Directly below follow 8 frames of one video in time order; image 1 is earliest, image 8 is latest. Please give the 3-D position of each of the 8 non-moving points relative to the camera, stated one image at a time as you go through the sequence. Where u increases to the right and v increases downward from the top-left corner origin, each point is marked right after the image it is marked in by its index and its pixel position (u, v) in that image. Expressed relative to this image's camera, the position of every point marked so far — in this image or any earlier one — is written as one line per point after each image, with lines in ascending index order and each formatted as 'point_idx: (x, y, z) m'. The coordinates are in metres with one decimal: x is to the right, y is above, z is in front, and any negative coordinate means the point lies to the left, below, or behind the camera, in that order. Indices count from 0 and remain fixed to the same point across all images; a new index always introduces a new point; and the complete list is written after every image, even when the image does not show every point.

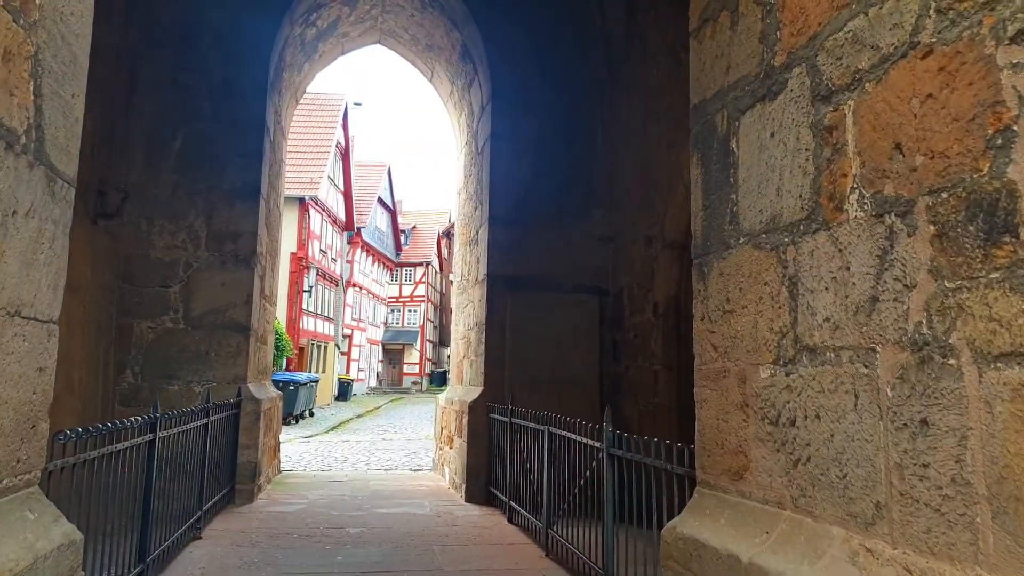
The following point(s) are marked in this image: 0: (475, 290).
0: (-0.3, 0.0, +7.0) m
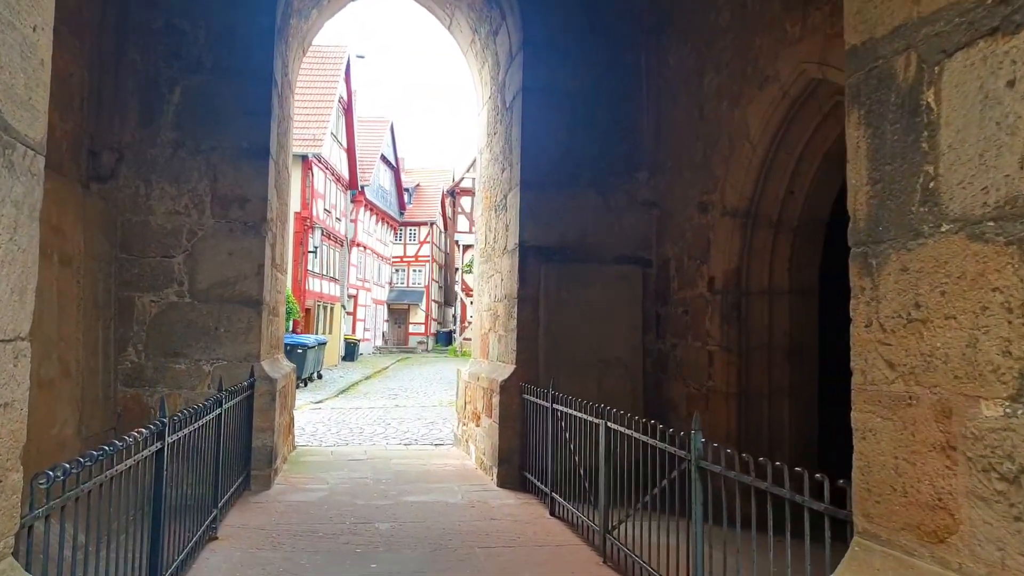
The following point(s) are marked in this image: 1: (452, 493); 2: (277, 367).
0: (-0.1, +0.2, +6.5) m
1: (-0.4, -1.3, +5.4) m
2: (-1.7, -0.6, +6.2) m
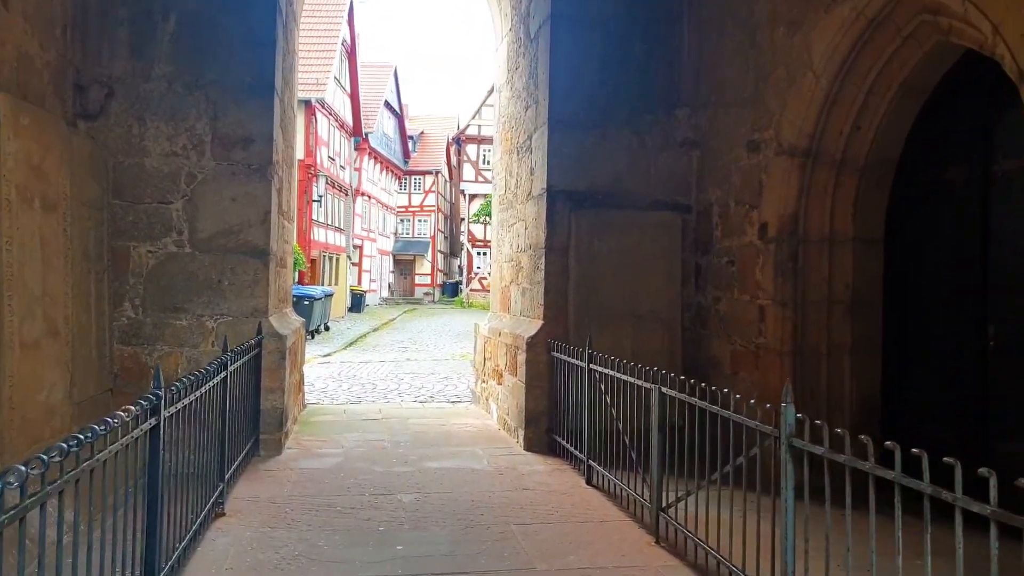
0: (+0.1, +0.6, +6.0) m
1: (-0.2, -1.0, +5.0) m
2: (-1.6, -0.2, +5.7) m
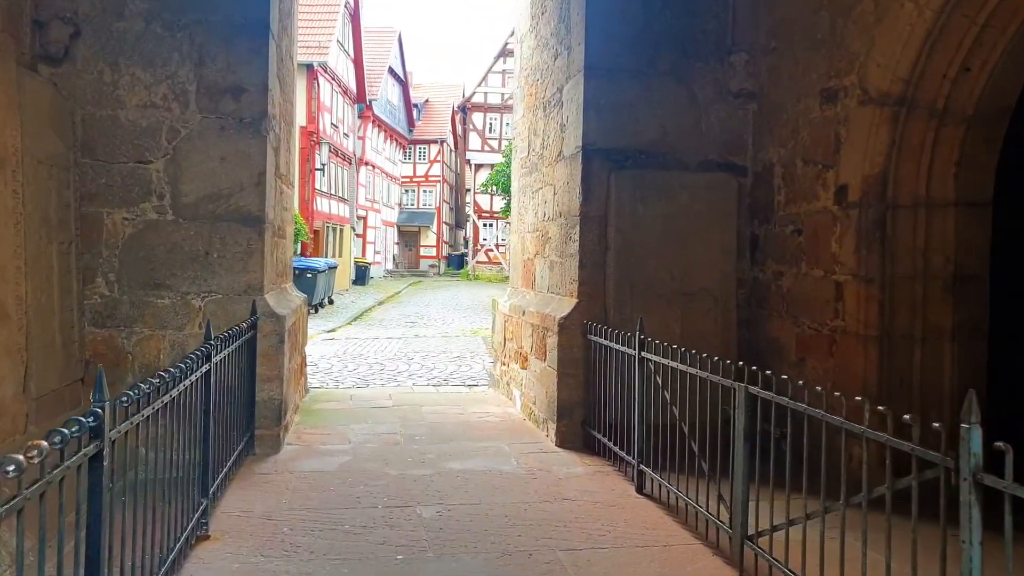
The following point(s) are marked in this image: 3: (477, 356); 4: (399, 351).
0: (+0.3, +0.8, +5.3) m
1: (0.0, -0.9, +4.4) m
2: (-1.4, -0.1, +5.1) m
3: (-0.4, -0.7, +8.9) m
4: (-1.3, -0.7, +9.5) m
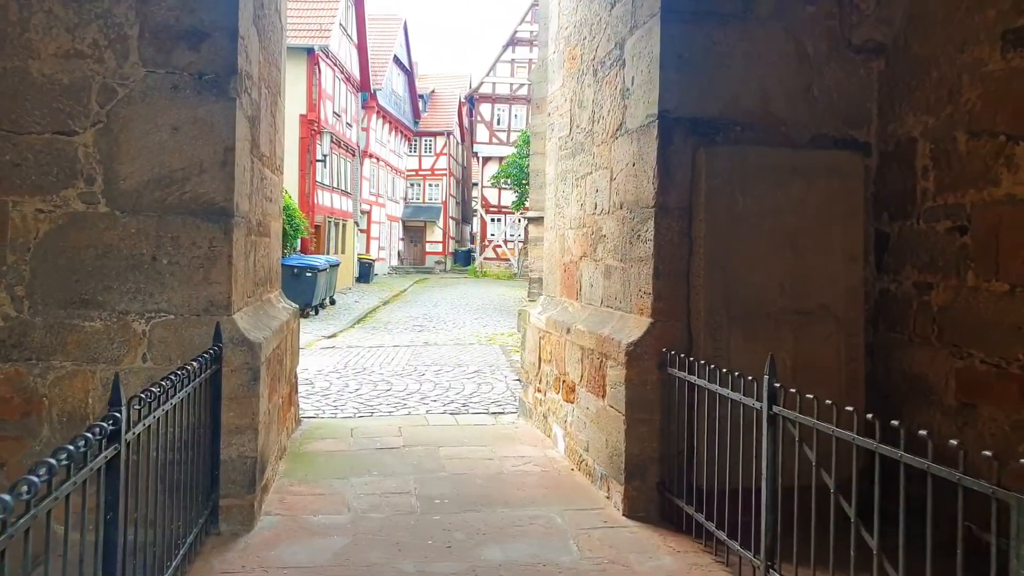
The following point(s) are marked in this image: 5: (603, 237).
0: (+0.5, +0.7, +4.1) m
1: (+0.2, -1.0, +3.2) m
2: (-1.2, -0.1, +3.9) m
3: (-0.1, -0.8, +7.7) m
4: (-1.1, -0.8, +8.4) m
5: (+0.5, +0.3, +4.3) m
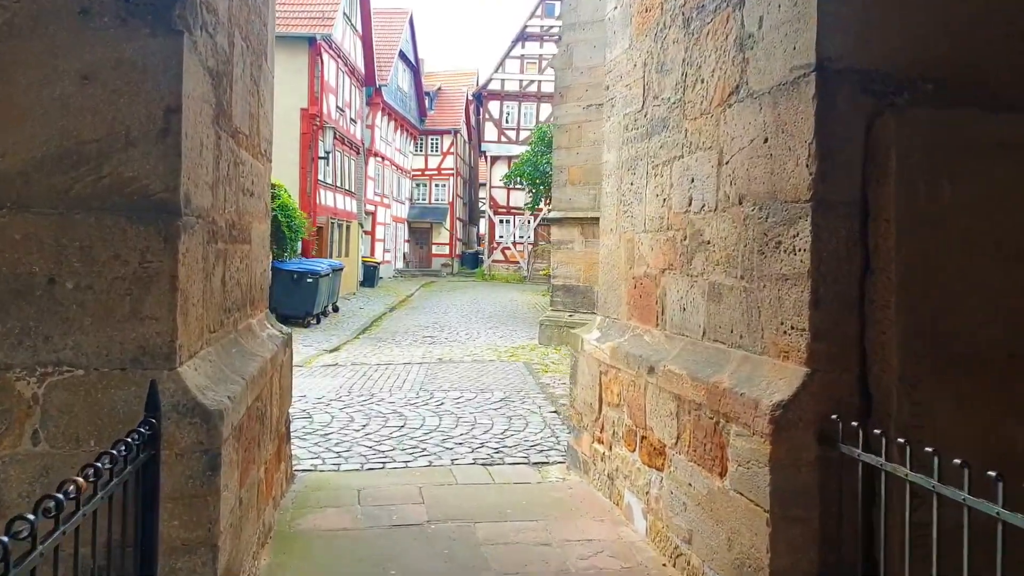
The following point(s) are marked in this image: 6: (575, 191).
0: (+0.8, +0.6, +2.9) m
1: (+0.4, -1.1, +2.0) m
2: (-0.9, -0.2, +2.7) m
3: (+0.1, -0.9, +6.6) m
4: (-0.8, -0.9, +7.2) m
5: (+0.7, +0.2, +3.1) m
6: (+0.8, +1.3, +11.1) m
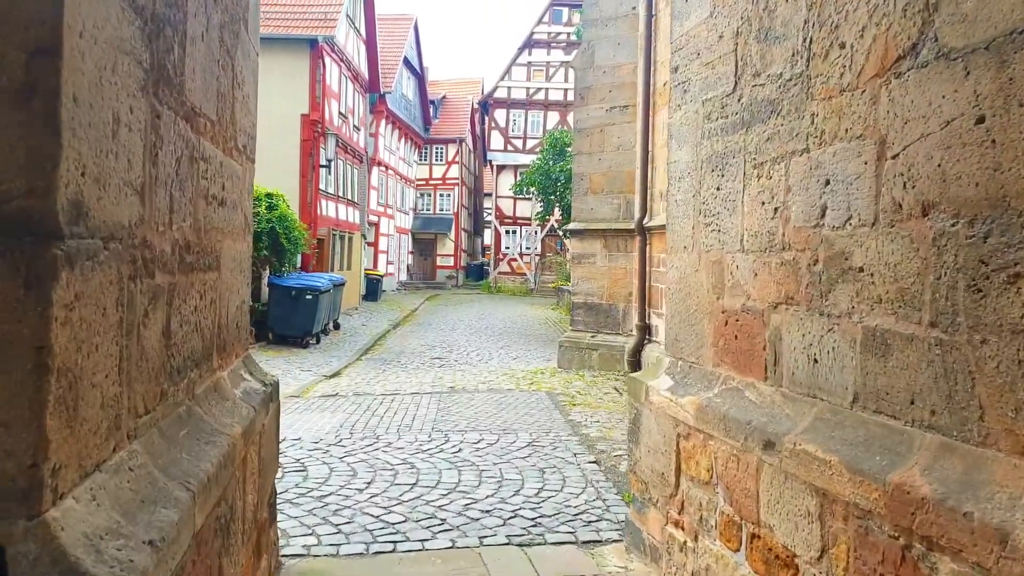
0: (+1.0, +0.5, +2.0) m
1: (+0.6, -1.2, +1.1) m
2: (-0.7, -0.4, +1.8) m
3: (+0.3, -1.0, +5.6) m
4: (-0.6, -1.0, +6.3) m
5: (+0.9, 0.0, +2.2) m
6: (+1.0, +1.1, +10.2) m
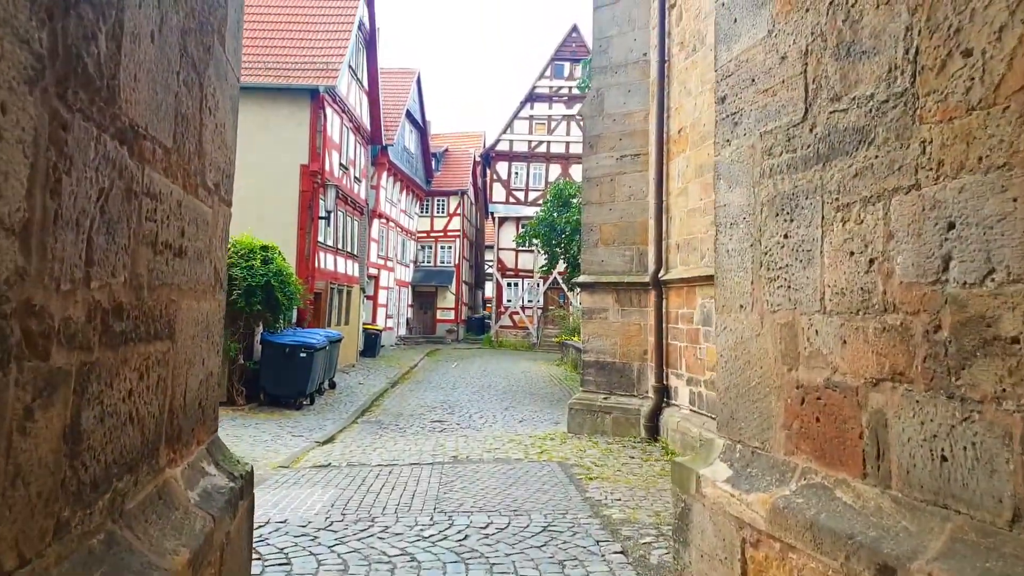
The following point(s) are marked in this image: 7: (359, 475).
0: (+1.1, +0.3, +1.5) m
1: (+0.7, -1.3, +0.5) m
2: (-0.6, -0.5, +1.2) m
3: (+0.4, -1.4, +5.0) m
4: (-0.5, -1.4, +5.6) m
5: (+1.0, -0.1, +1.7) m
6: (+1.1, +0.4, +9.7) m
7: (-1.2, -1.5, +6.4) m
